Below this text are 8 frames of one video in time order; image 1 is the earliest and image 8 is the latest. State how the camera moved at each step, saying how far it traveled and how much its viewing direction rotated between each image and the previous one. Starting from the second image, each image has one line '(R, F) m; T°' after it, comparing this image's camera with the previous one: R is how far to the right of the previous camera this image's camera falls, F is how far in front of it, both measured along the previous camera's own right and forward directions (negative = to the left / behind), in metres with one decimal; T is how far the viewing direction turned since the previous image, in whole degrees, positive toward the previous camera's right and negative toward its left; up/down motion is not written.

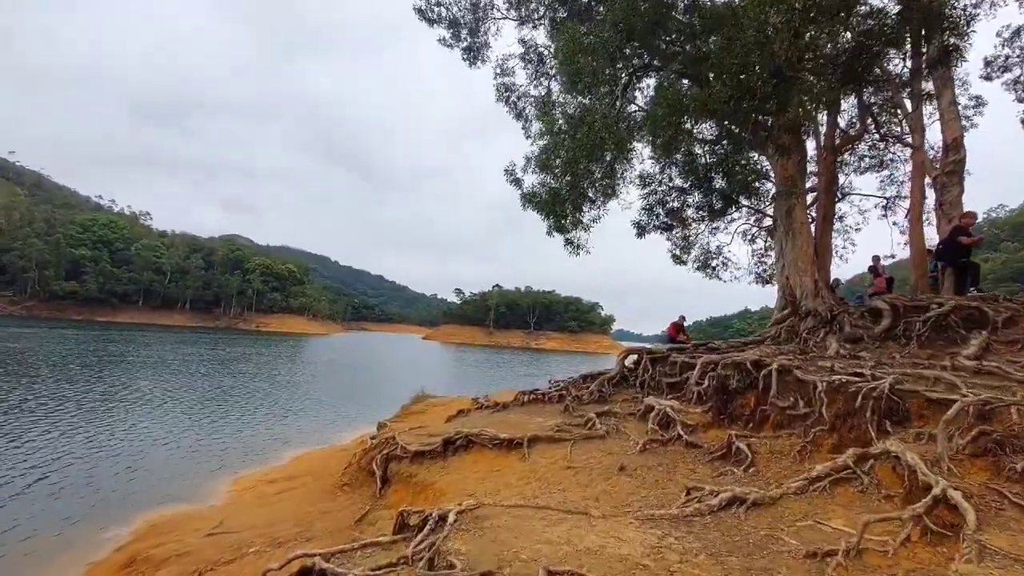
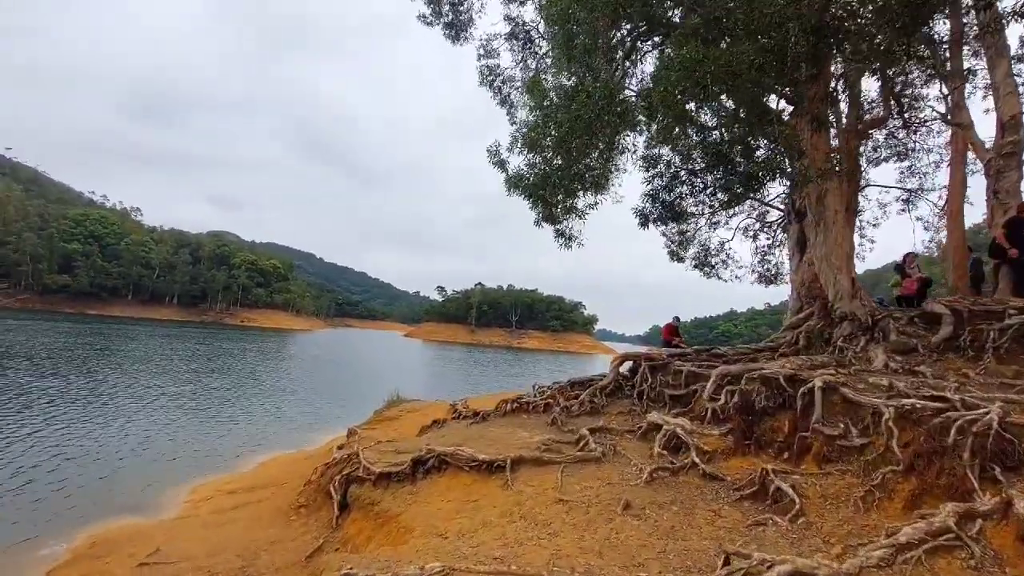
(+0.1, +1.3) m; +2°
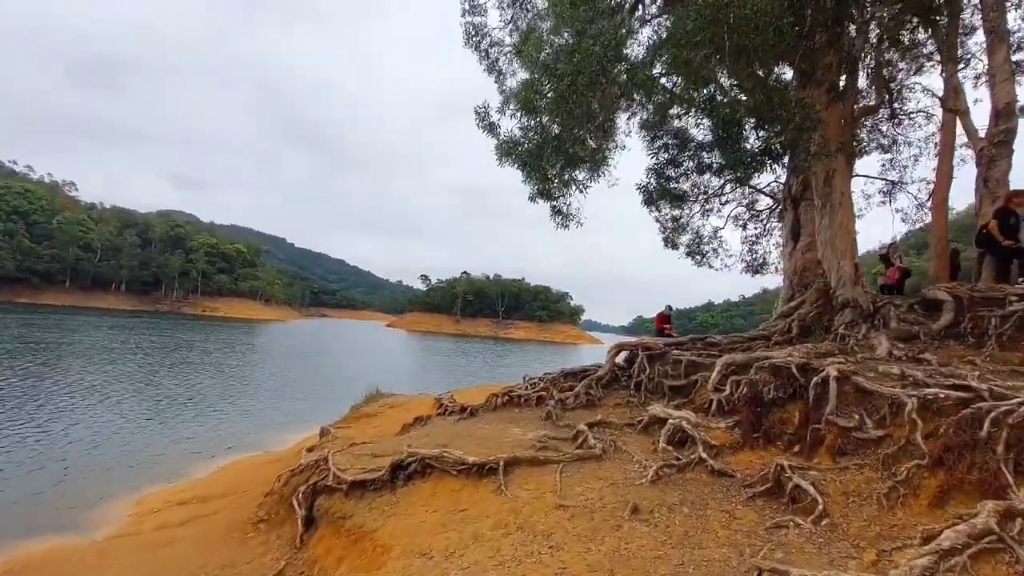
(-0.2, +0.4) m; +3°
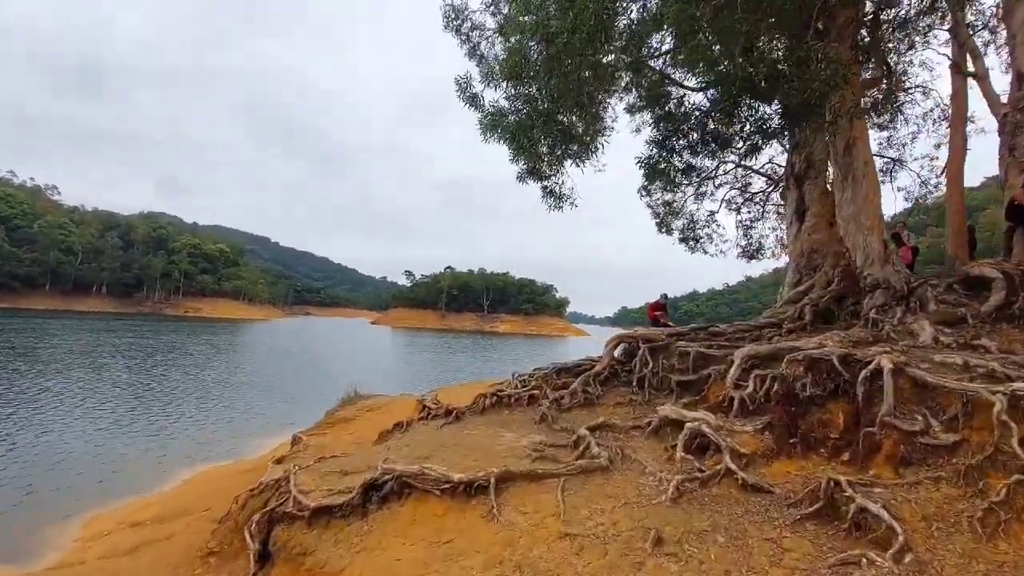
(-0.1, +0.9) m; +2°
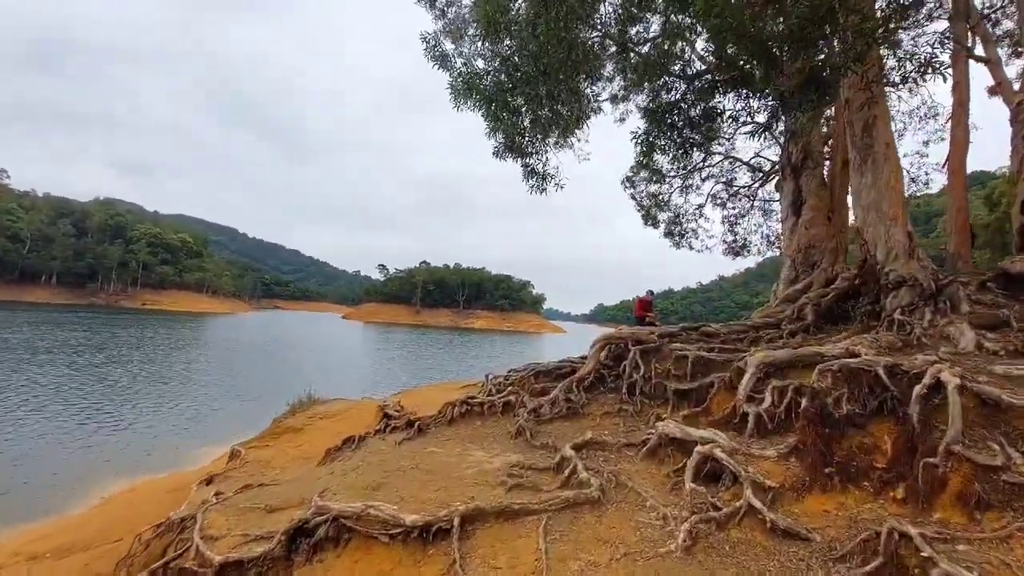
(0.0, +1.0) m; +4°
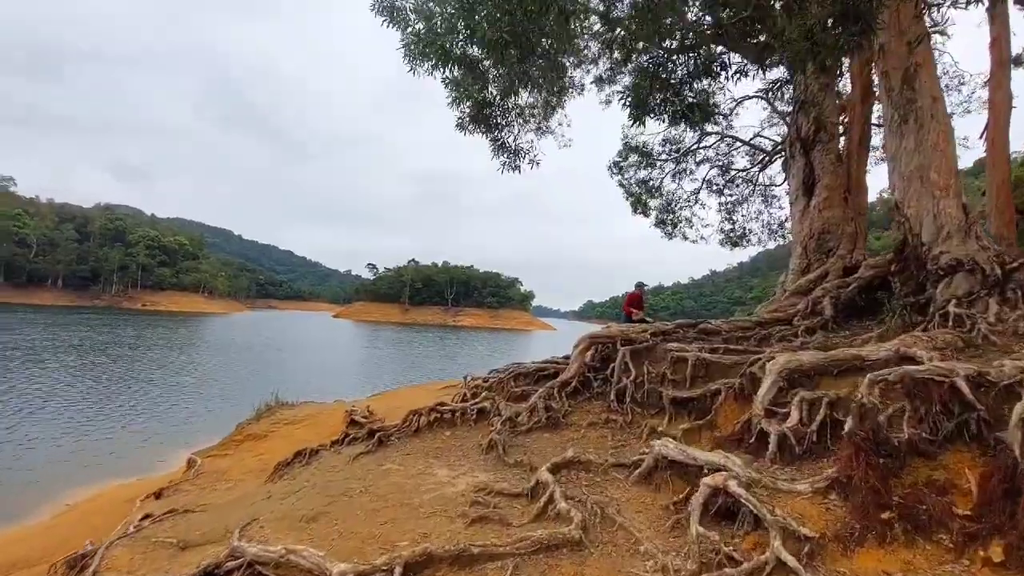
(+0.3, +1.0) m; 0°
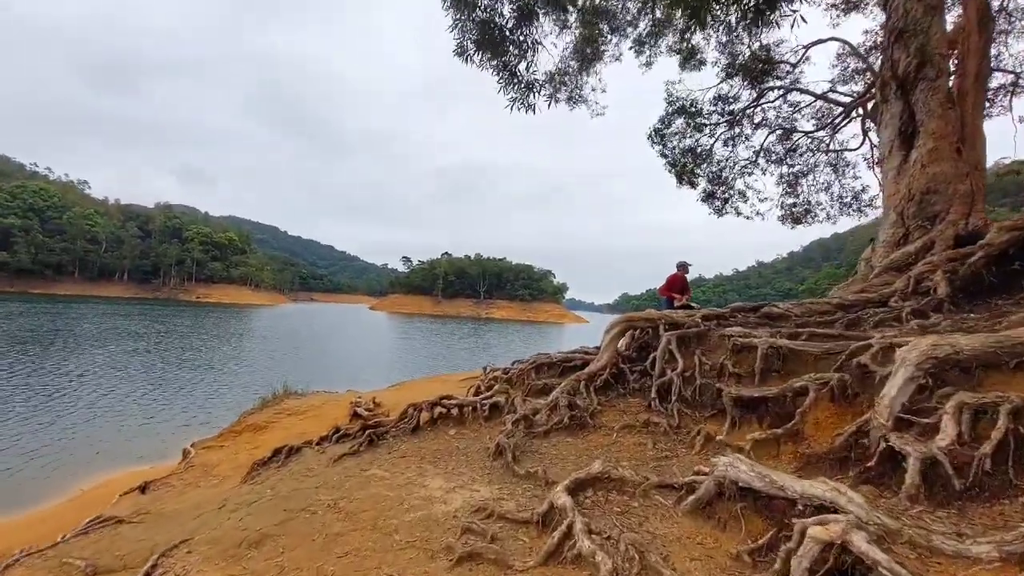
(+0.2, +1.1) m; -4°
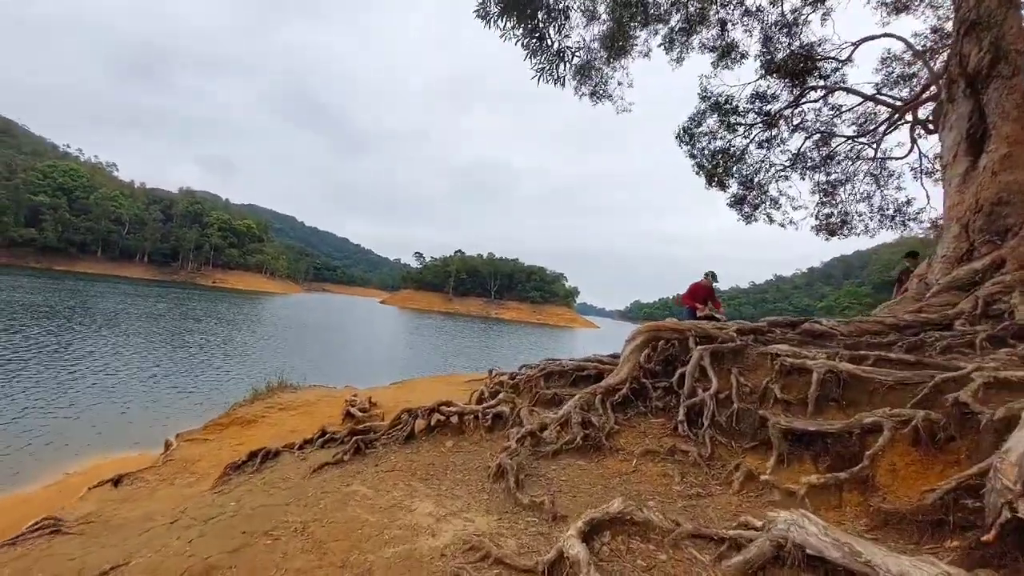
(0.0, +0.6) m; -2°
